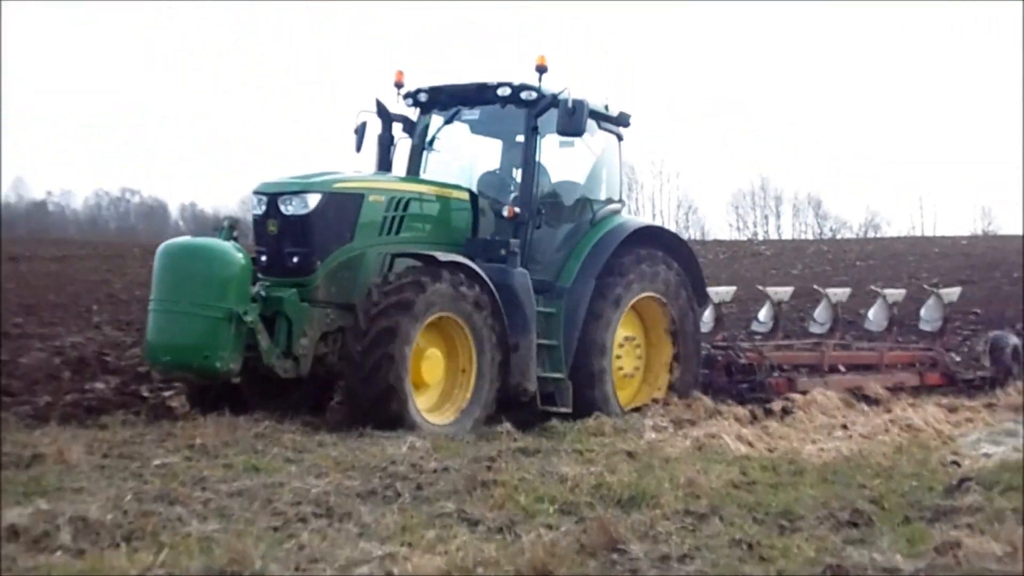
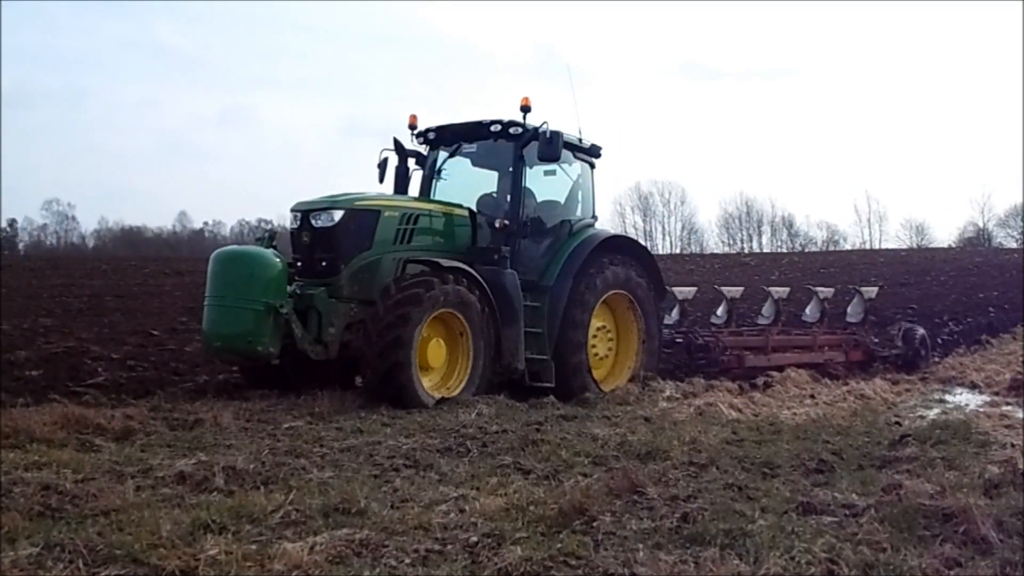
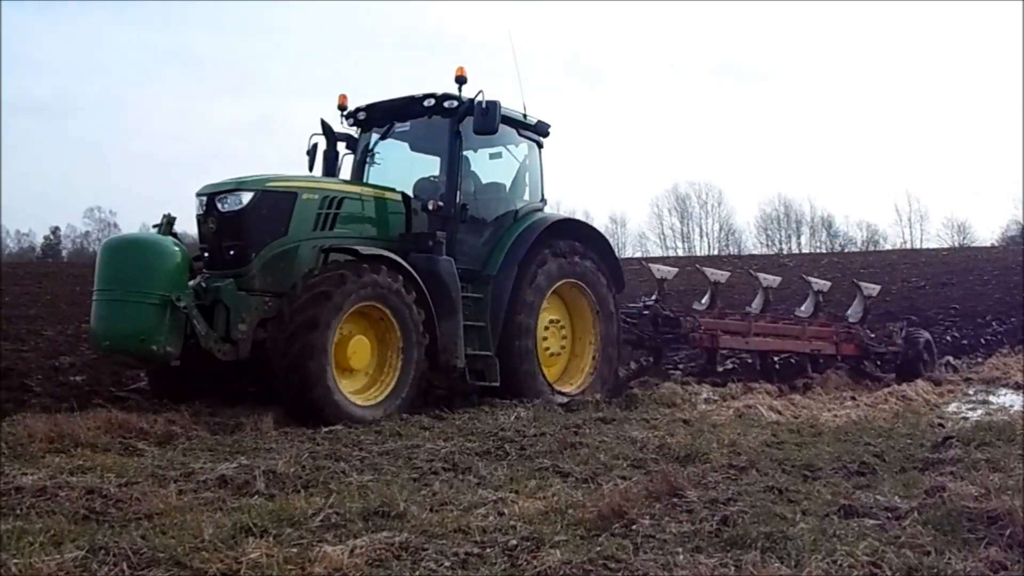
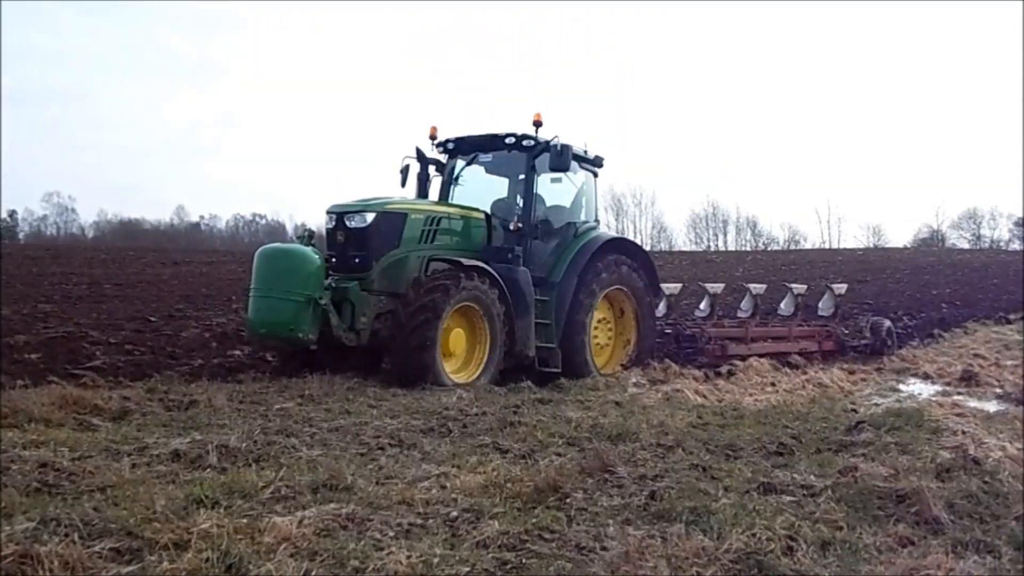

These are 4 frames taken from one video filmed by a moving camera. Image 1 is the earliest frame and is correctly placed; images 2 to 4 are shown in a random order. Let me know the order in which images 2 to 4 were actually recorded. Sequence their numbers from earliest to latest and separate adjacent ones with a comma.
4, 2, 3
